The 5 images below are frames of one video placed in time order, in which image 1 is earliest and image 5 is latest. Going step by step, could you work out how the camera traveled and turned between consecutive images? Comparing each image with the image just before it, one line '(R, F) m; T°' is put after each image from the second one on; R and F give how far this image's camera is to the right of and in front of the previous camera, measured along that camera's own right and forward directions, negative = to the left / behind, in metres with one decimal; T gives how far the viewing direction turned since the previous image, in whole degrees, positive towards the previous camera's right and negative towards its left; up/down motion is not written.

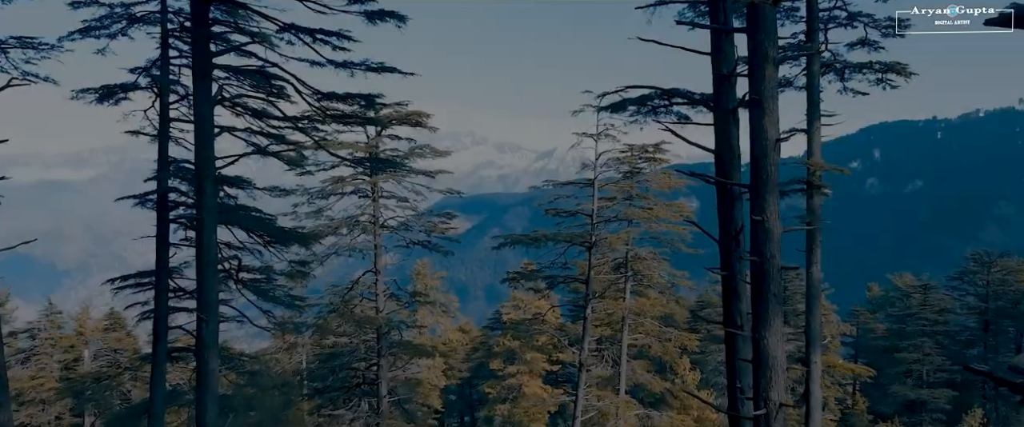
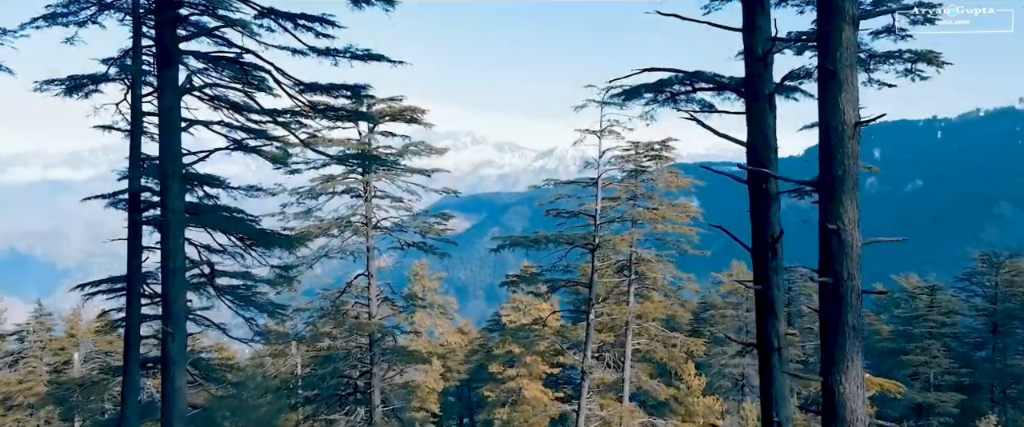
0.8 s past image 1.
(0.0, +1.2) m; 0°
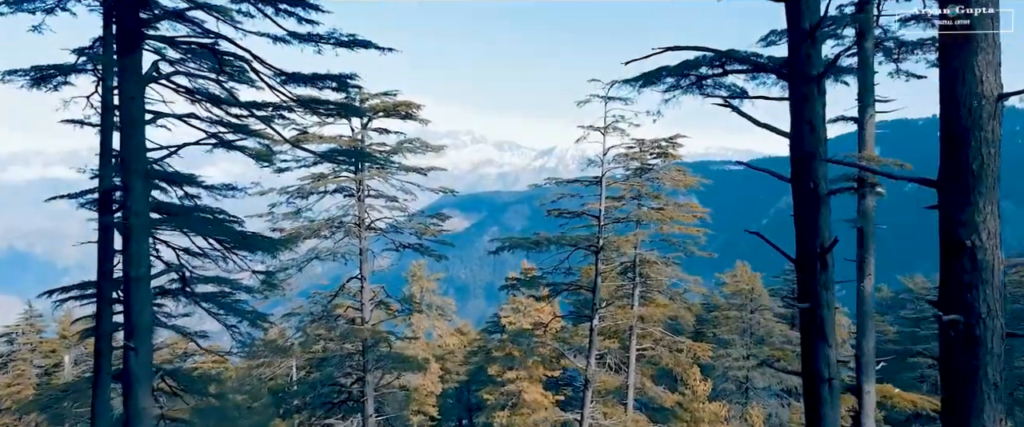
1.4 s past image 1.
(0.0, +1.2) m; 0°
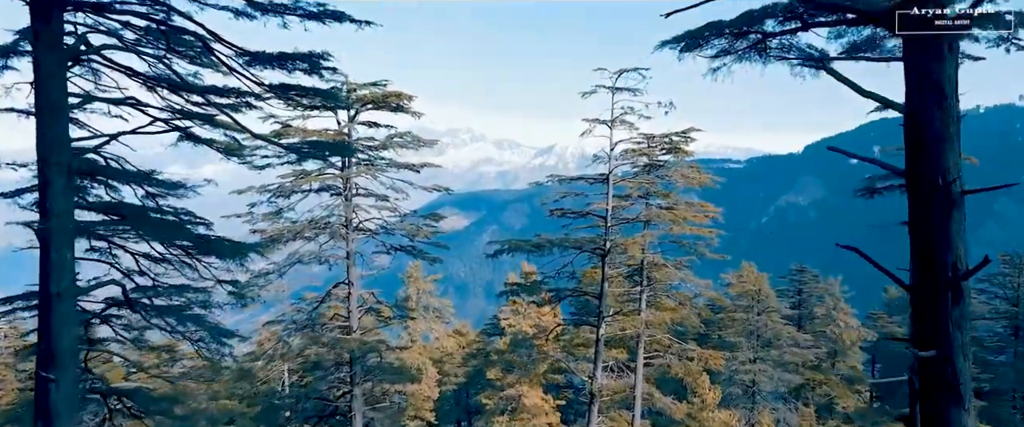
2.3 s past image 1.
(0.0, +1.8) m; 0°
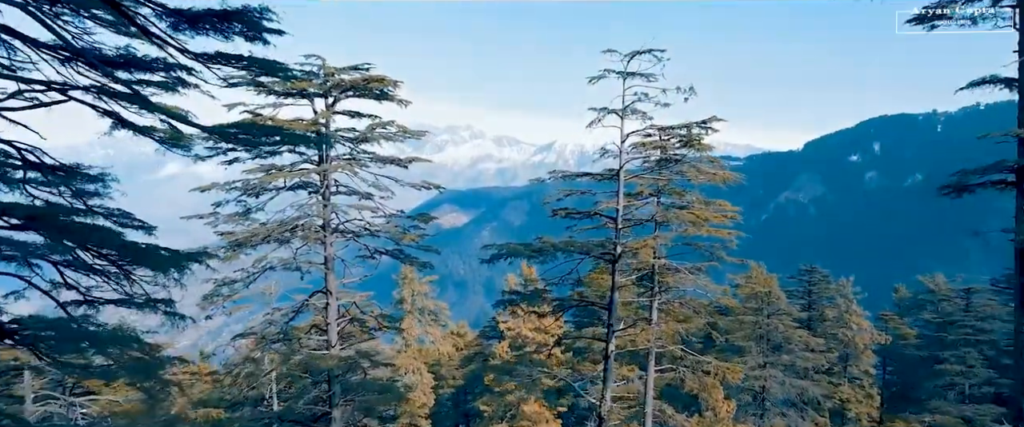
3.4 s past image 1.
(0.0, +2.5) m; 0°
